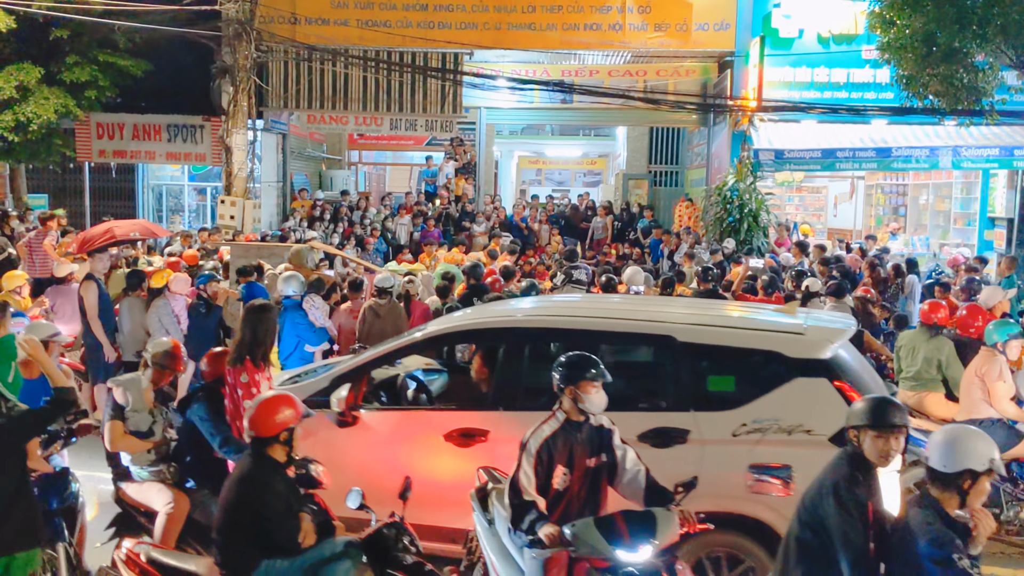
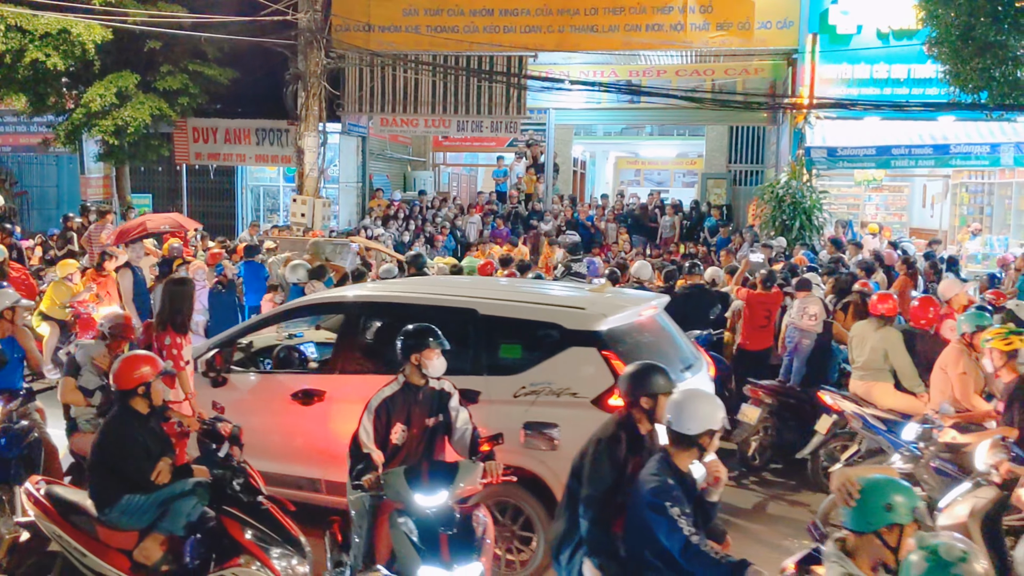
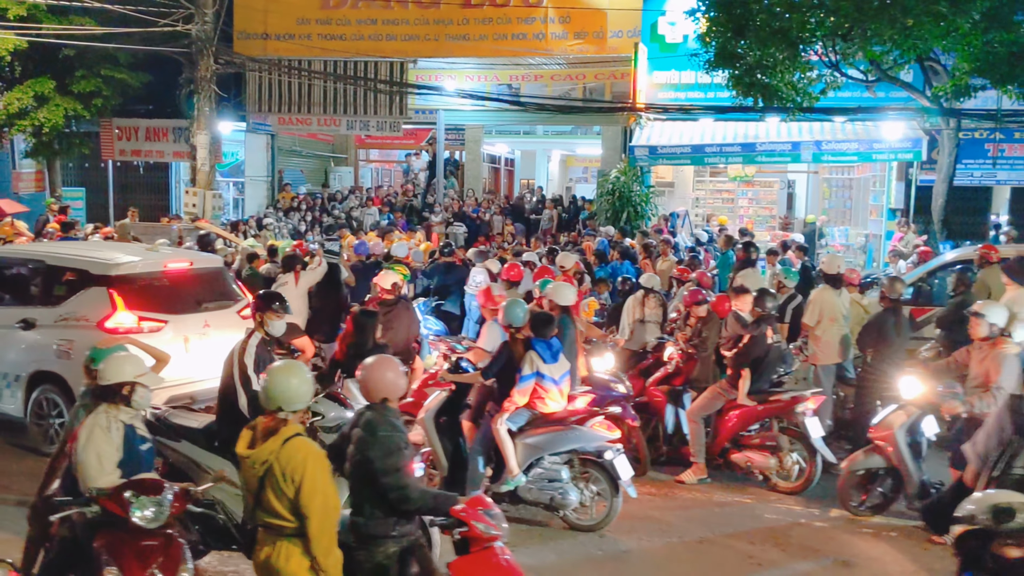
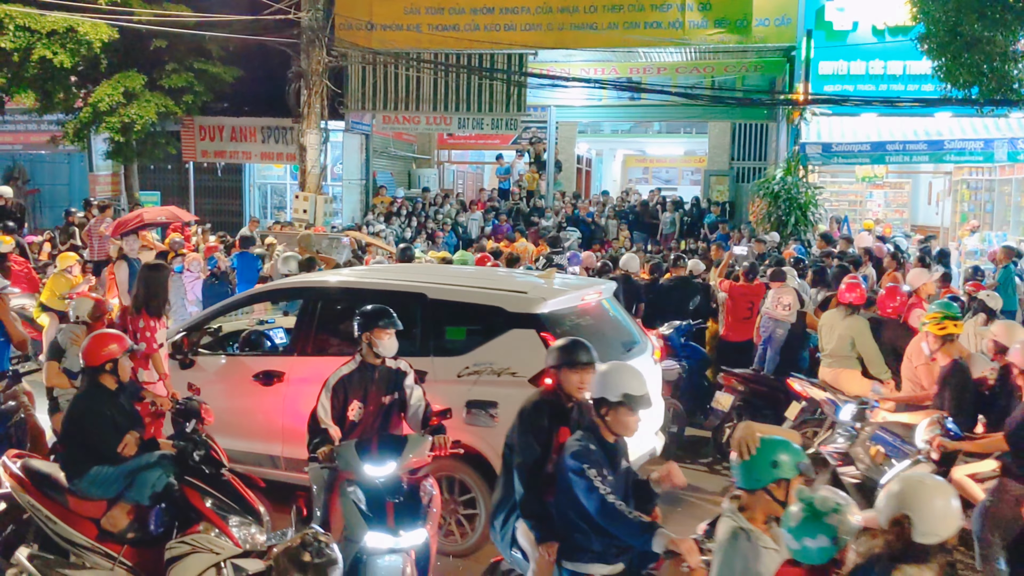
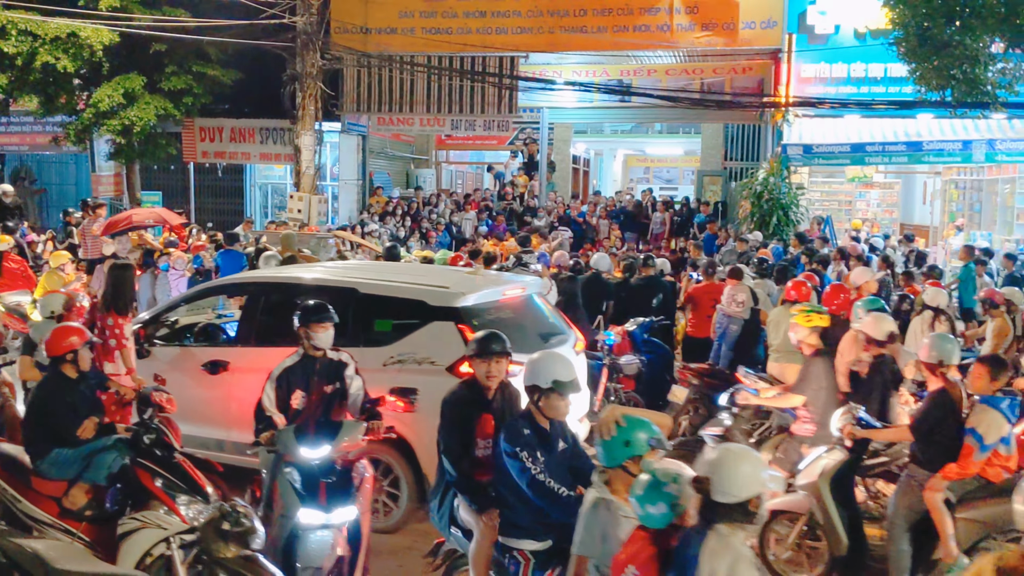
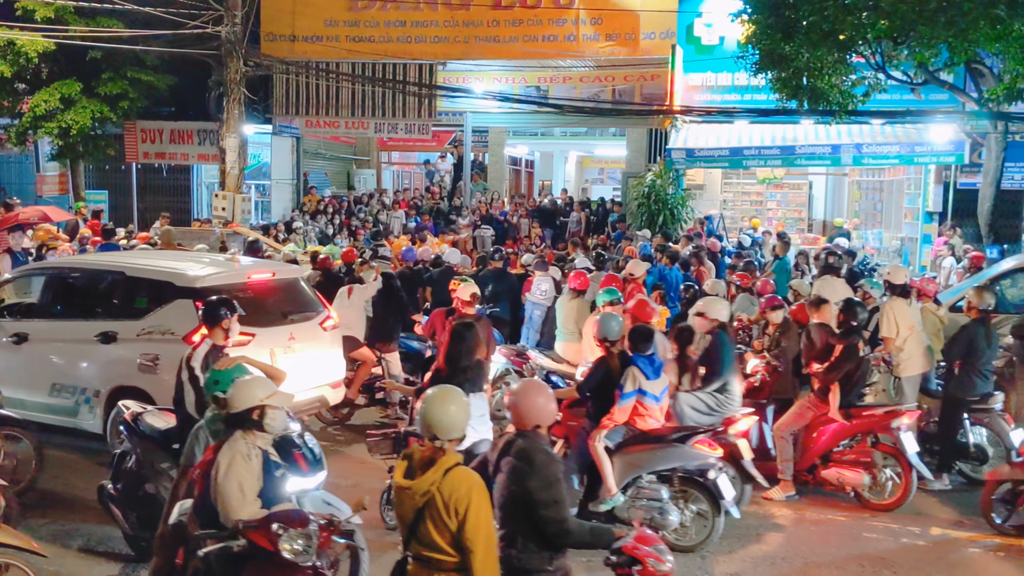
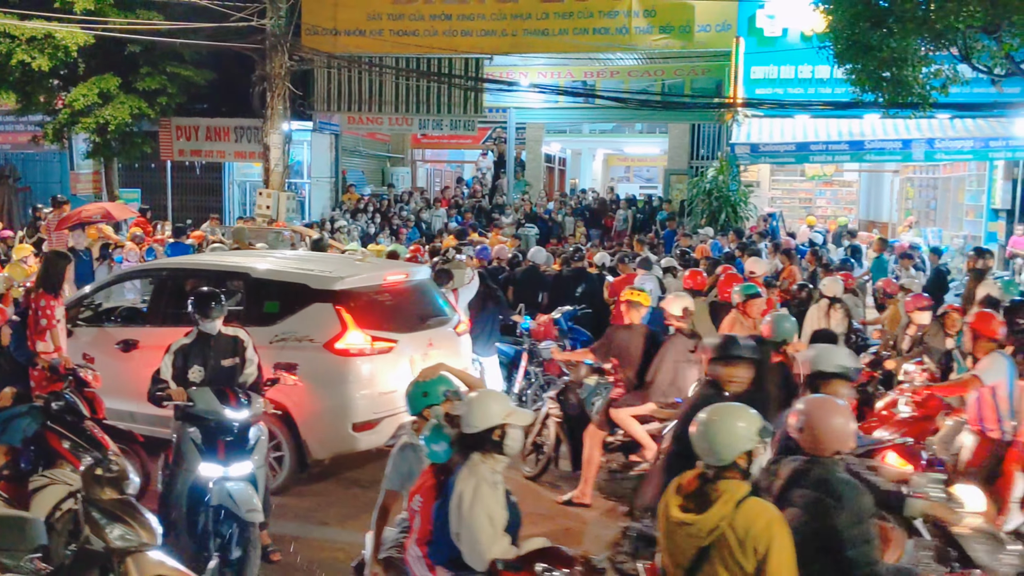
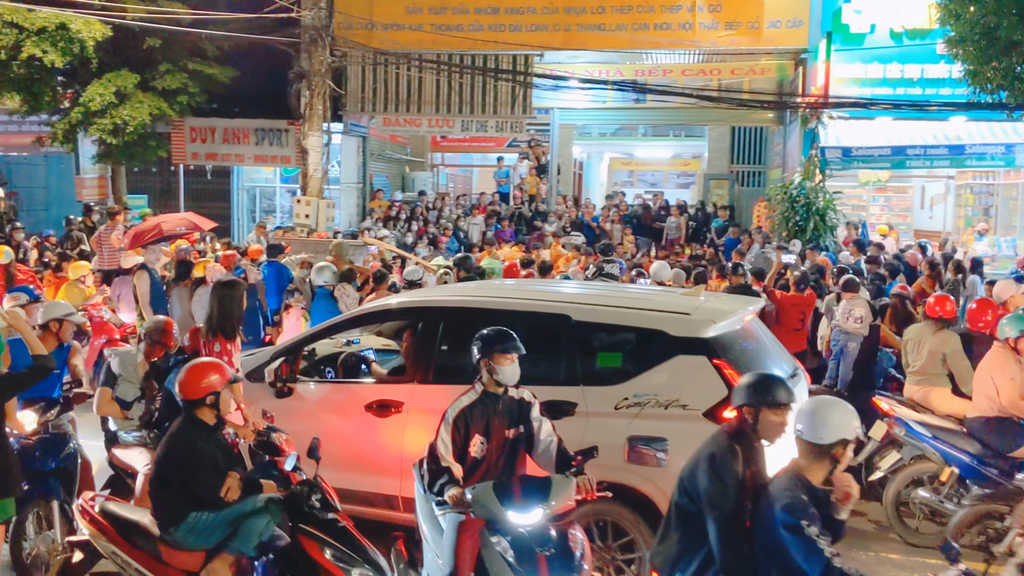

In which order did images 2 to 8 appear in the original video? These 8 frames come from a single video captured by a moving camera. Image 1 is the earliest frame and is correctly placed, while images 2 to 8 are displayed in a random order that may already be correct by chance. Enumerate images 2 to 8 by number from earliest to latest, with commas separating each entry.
8, 2, 4, 5, 7, 6, 3
